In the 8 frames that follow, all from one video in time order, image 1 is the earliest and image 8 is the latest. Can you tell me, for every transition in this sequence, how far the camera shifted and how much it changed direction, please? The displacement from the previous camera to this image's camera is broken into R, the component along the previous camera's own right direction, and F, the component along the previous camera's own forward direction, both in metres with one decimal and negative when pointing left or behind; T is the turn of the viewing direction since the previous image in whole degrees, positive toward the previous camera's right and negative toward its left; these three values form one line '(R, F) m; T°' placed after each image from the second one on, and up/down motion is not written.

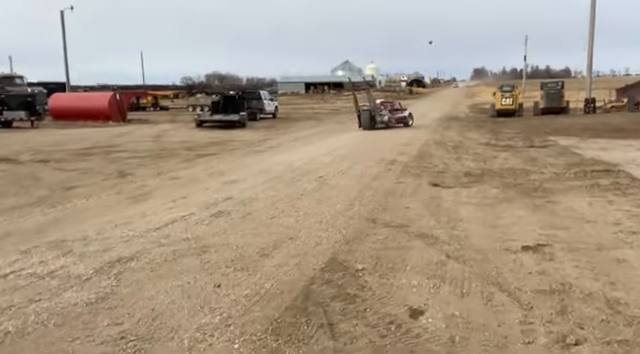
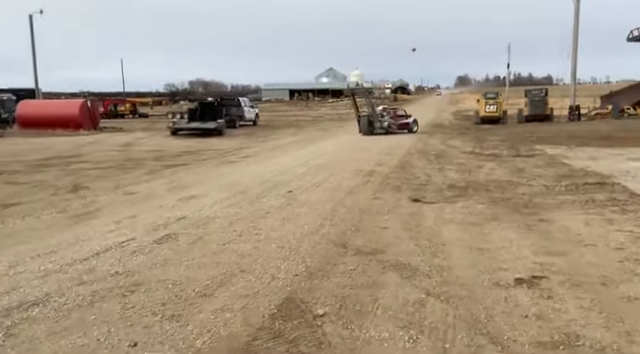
(+0.2, +0.9) m; +1°
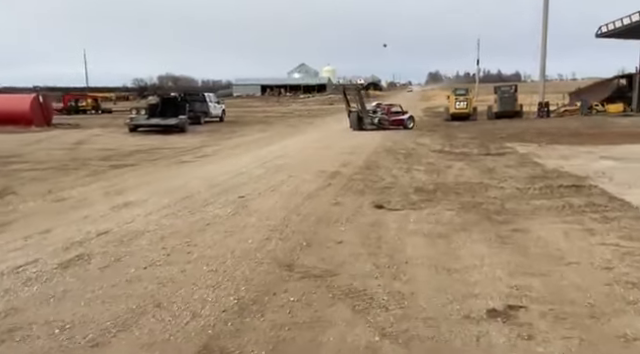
(+0.3, +0.9) m; +3°
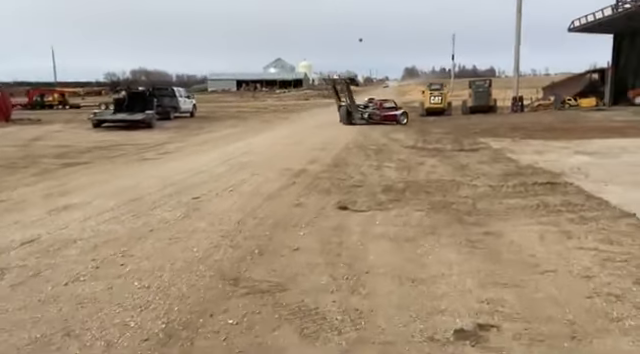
(+0.2, +0.6) m; +2°
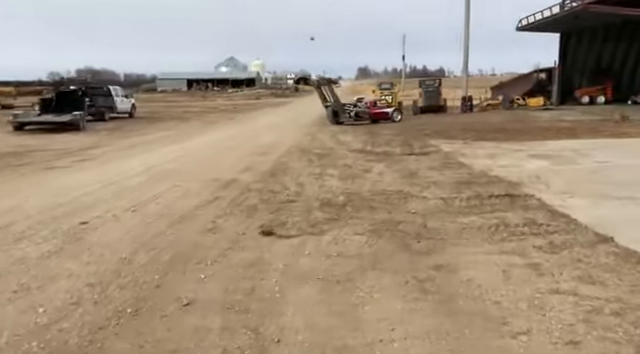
(+0.4, +1.4) m; +5°
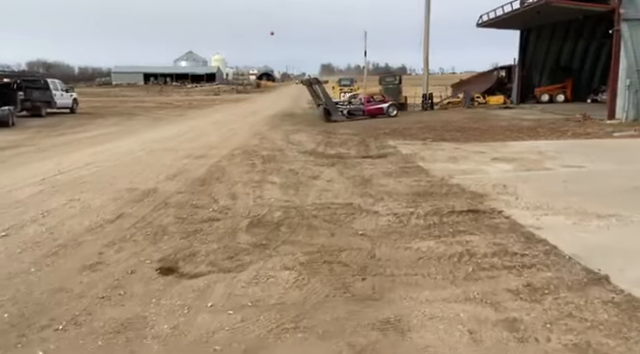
(+0.4, +1.5) m; +4°
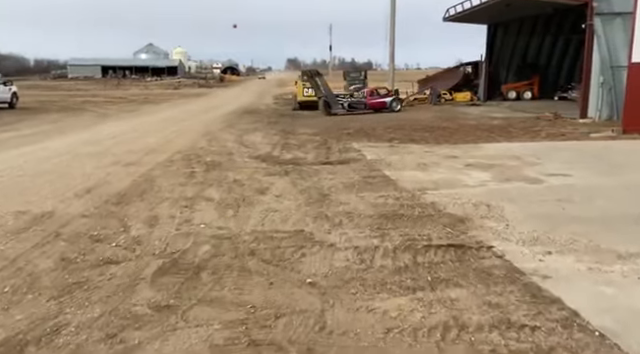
(+0.3, +1.7) m; +3°
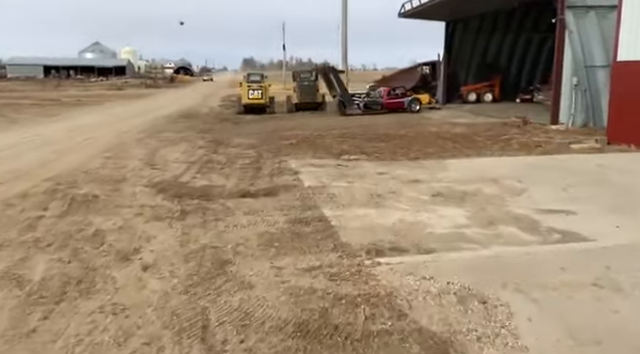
(+0.6, +3.2) m; +4°
